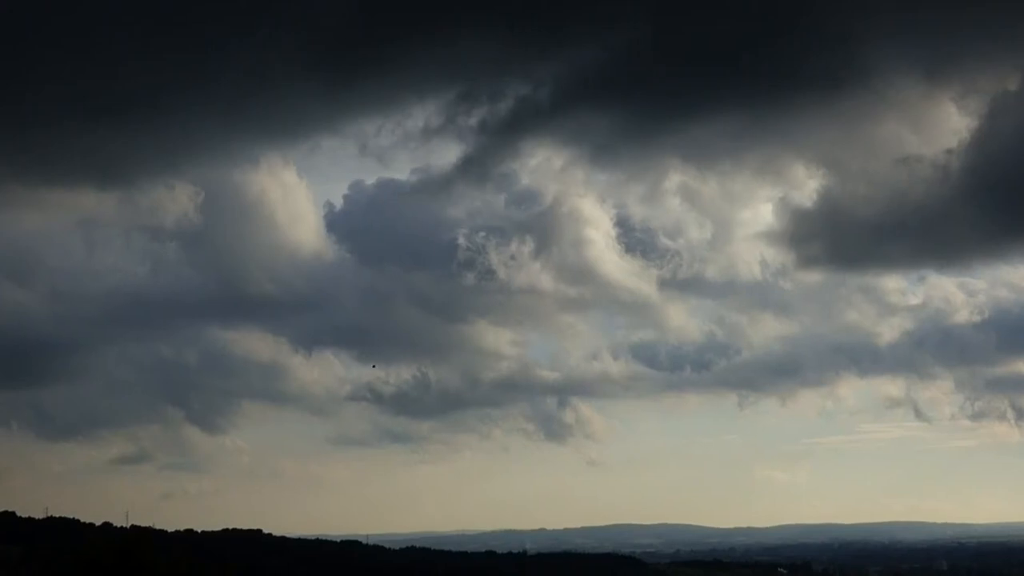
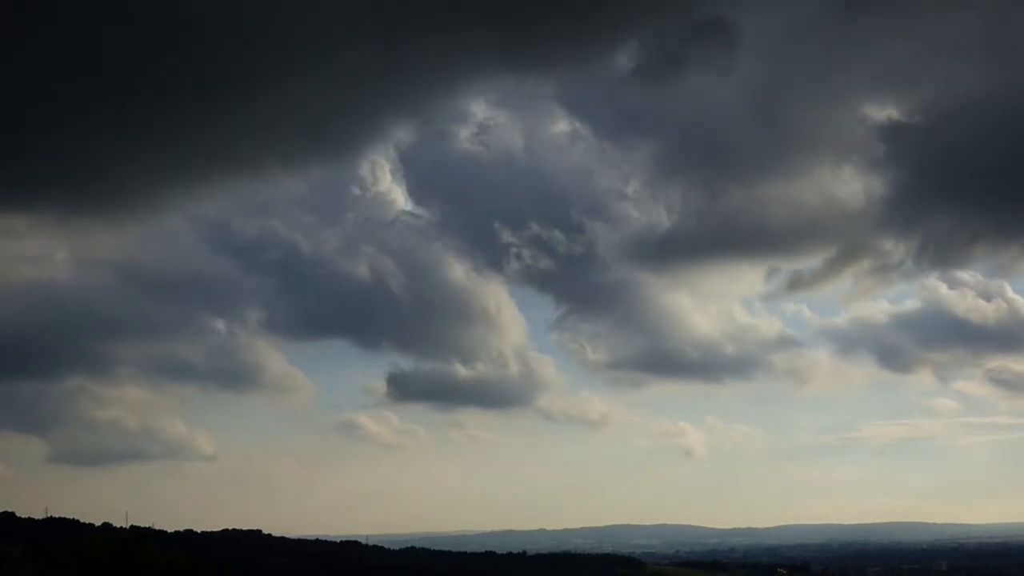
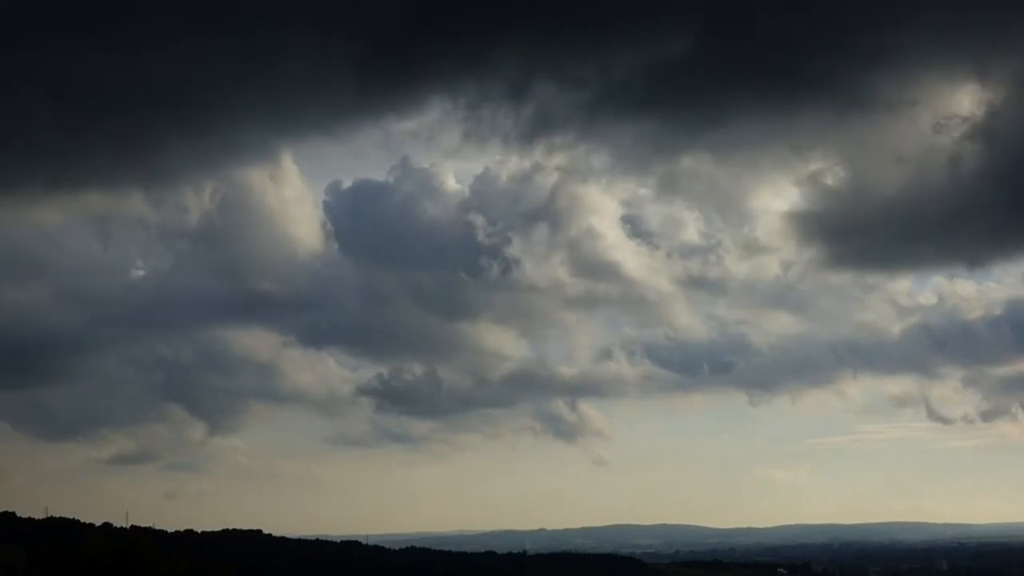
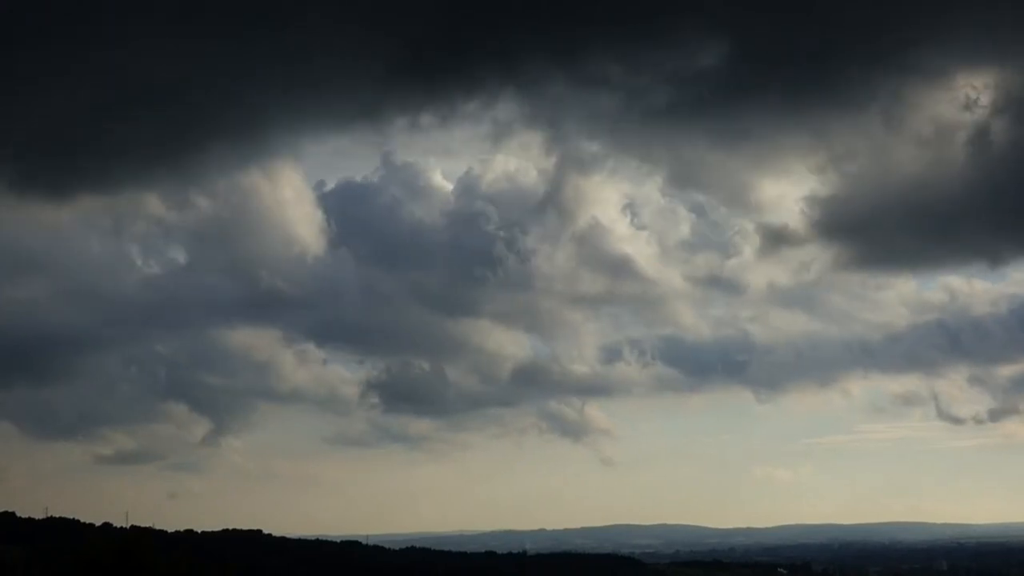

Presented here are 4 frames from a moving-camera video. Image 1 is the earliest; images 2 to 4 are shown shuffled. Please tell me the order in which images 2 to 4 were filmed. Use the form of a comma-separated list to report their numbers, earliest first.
3, 4, 2
